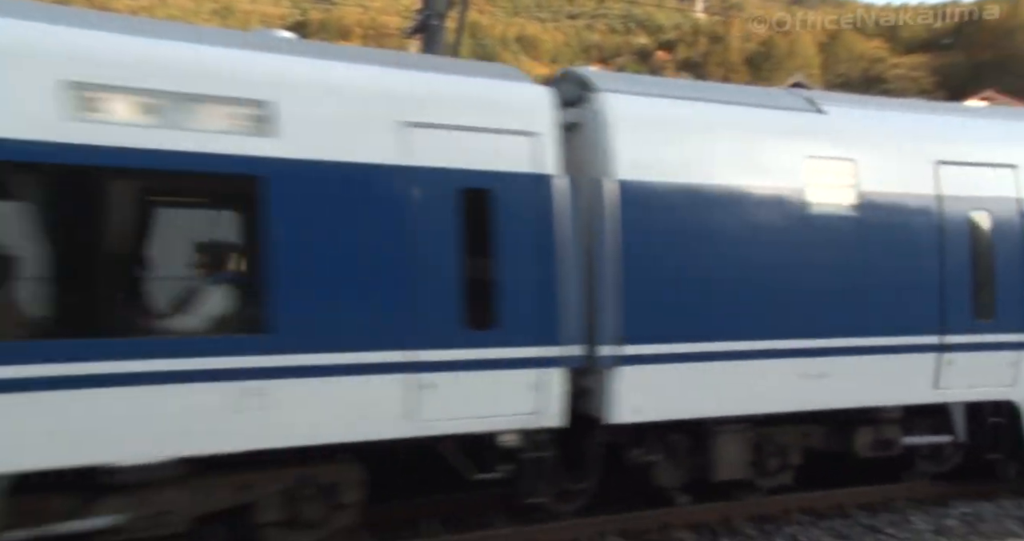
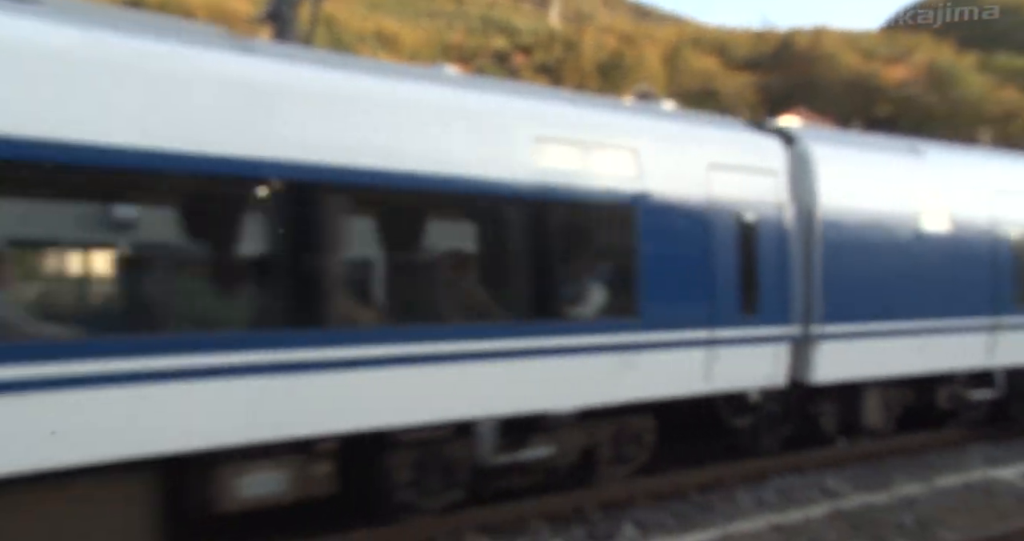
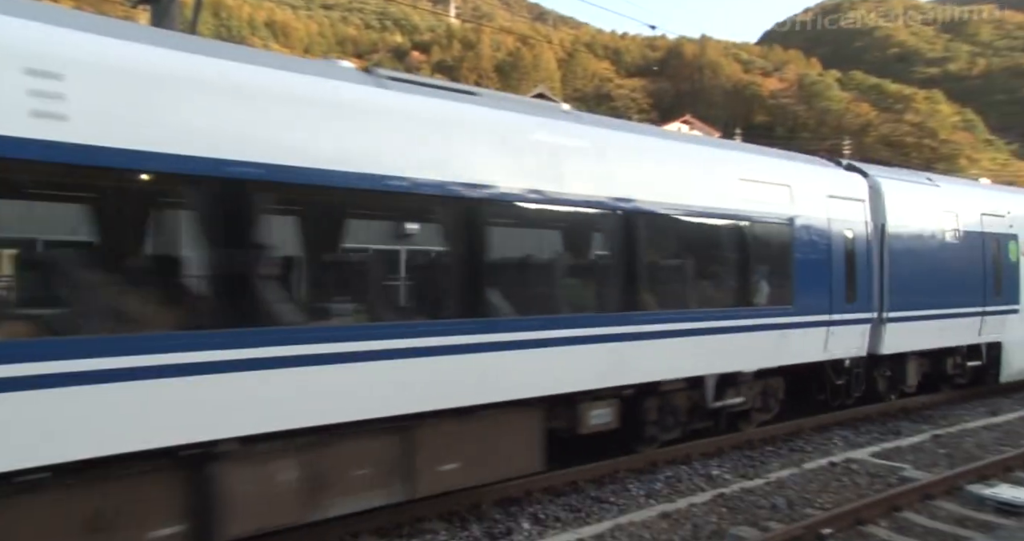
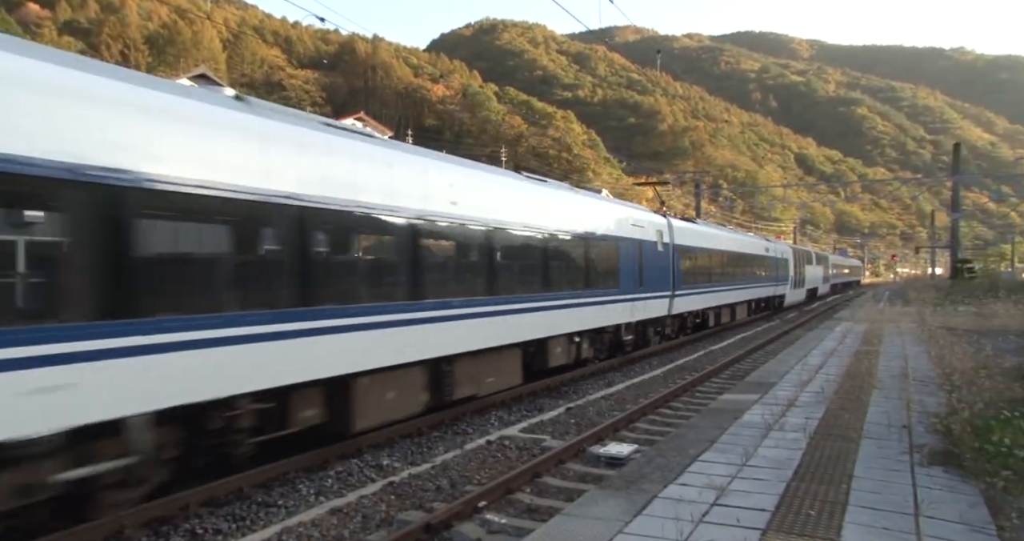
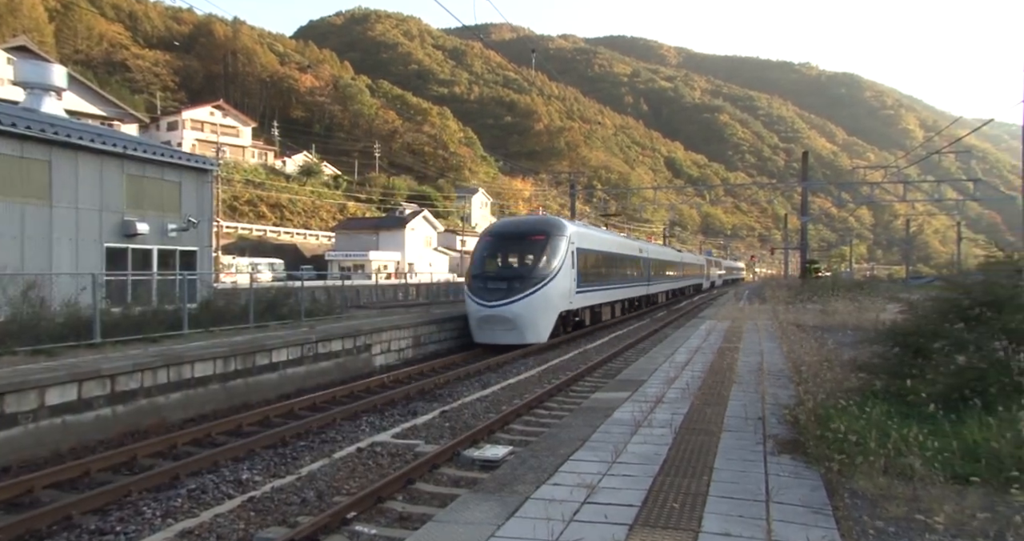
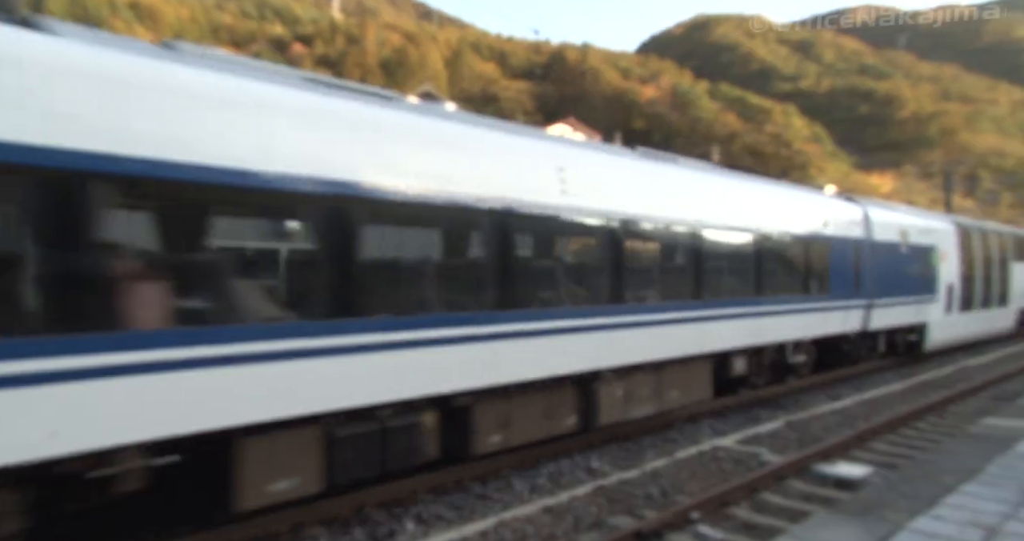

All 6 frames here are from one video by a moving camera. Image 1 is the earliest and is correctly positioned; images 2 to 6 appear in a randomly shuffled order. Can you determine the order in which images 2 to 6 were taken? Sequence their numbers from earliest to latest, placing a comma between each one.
2, 3, 6, 4, 5
